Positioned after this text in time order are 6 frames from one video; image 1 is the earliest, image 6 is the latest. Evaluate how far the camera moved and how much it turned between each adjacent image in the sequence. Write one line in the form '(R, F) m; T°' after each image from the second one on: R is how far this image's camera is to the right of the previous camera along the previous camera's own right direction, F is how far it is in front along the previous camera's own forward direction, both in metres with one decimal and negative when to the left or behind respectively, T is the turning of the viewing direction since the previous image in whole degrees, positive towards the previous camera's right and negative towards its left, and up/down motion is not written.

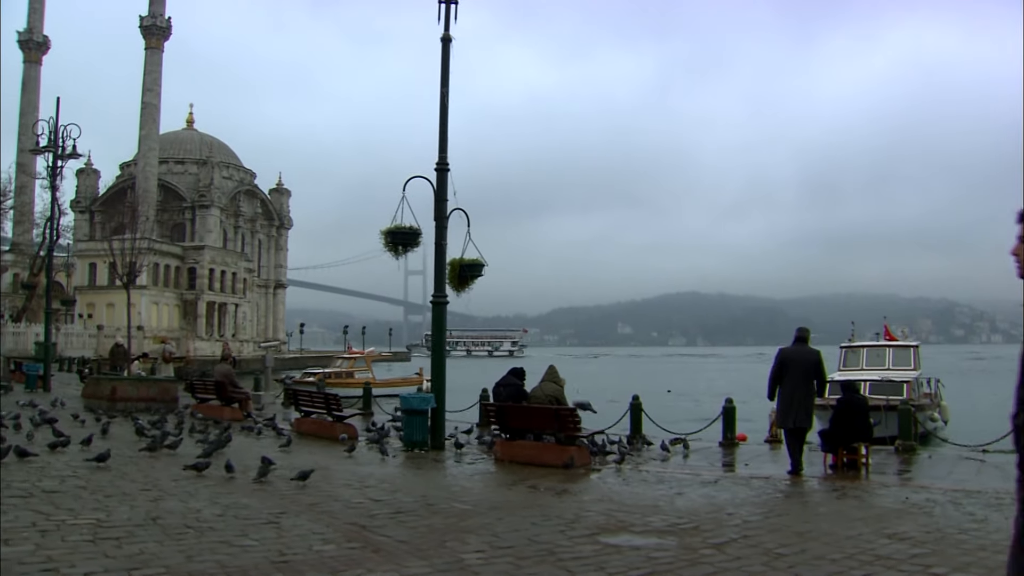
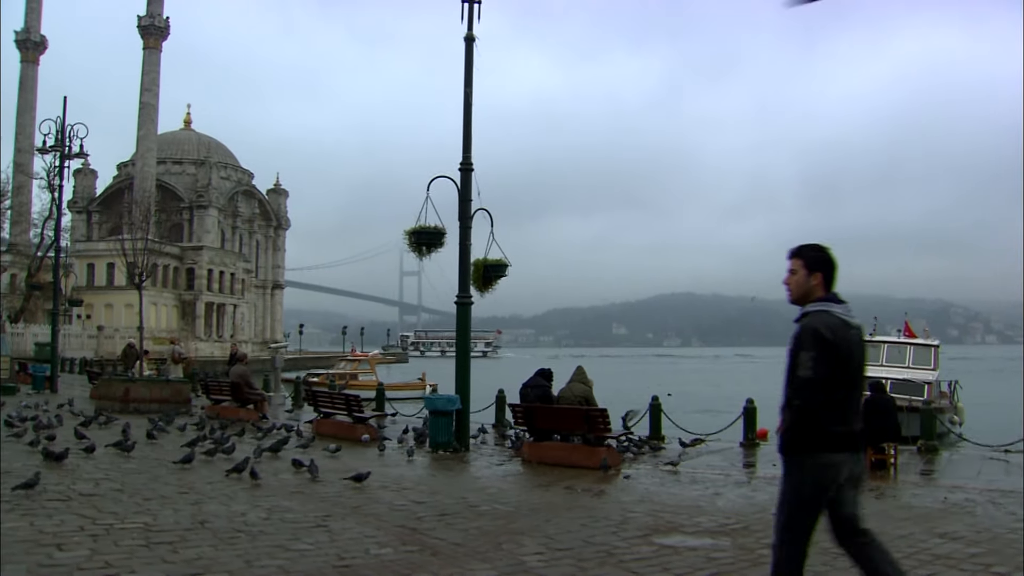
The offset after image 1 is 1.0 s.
(-0.5, +0.1) m; +1°
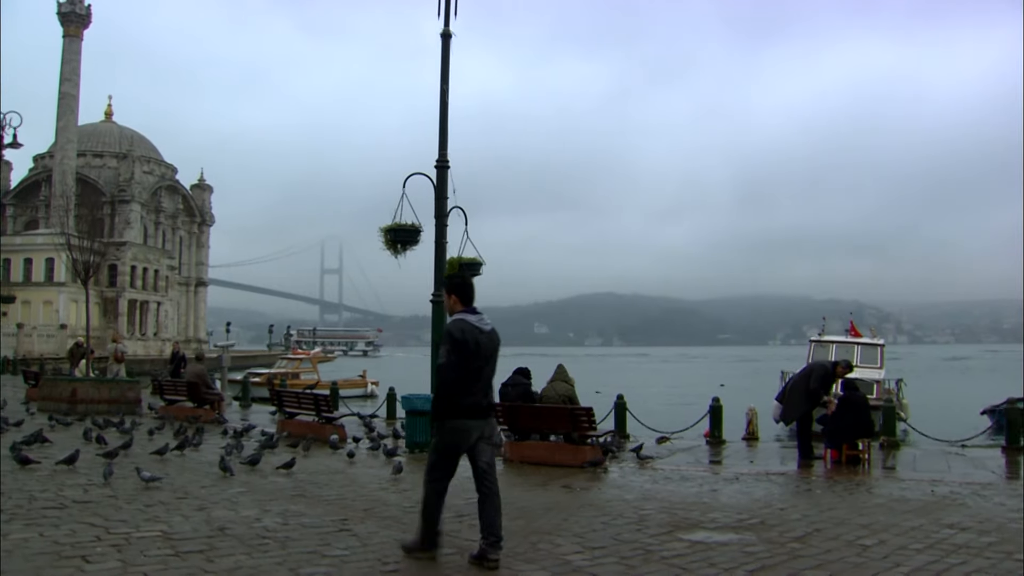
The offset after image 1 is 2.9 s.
(-1.0, +0.1) m; +5°
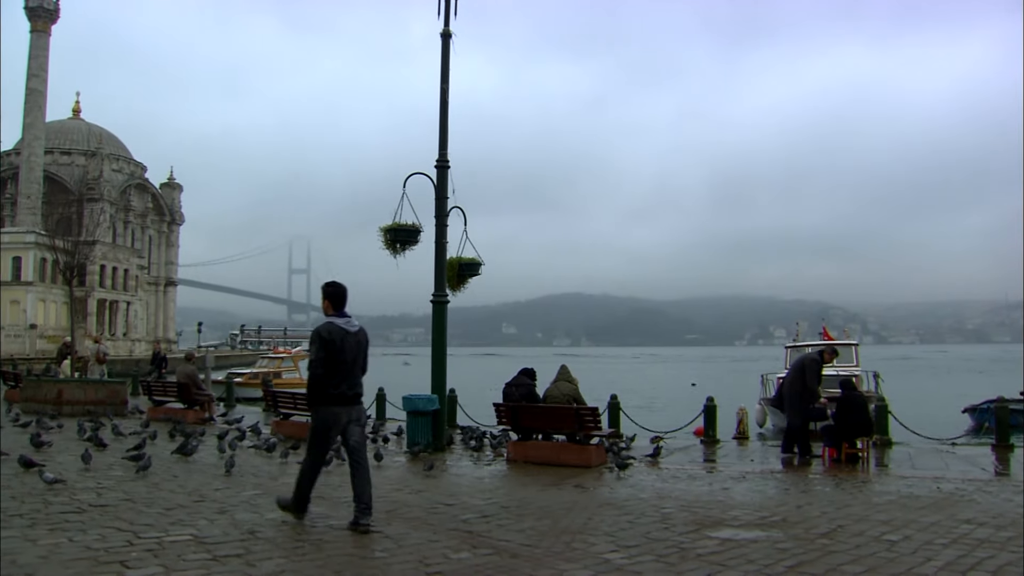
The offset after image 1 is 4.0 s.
(-0.6, 0.0) m; +2°
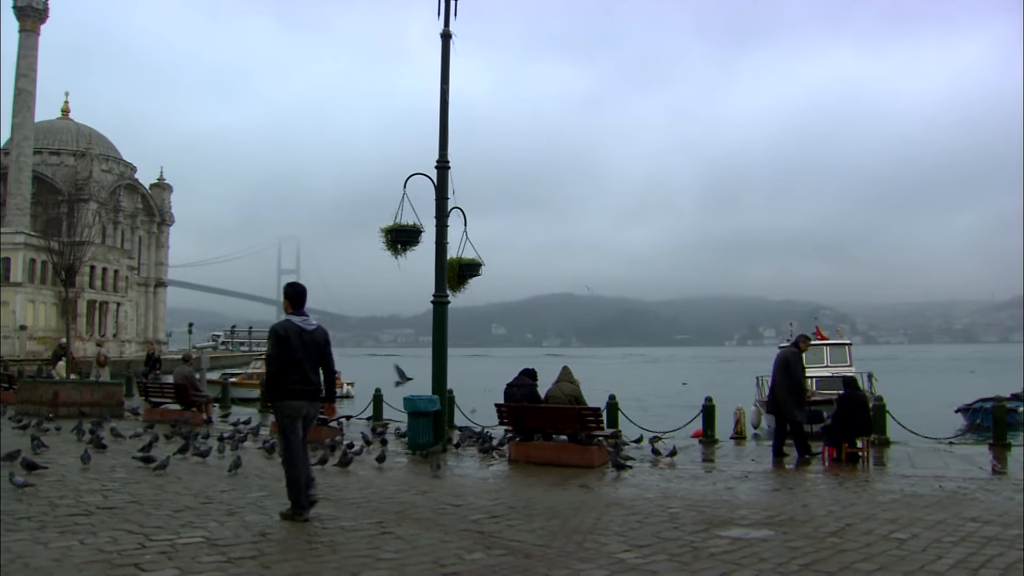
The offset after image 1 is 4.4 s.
(-0.2, 0.0) m; +1°
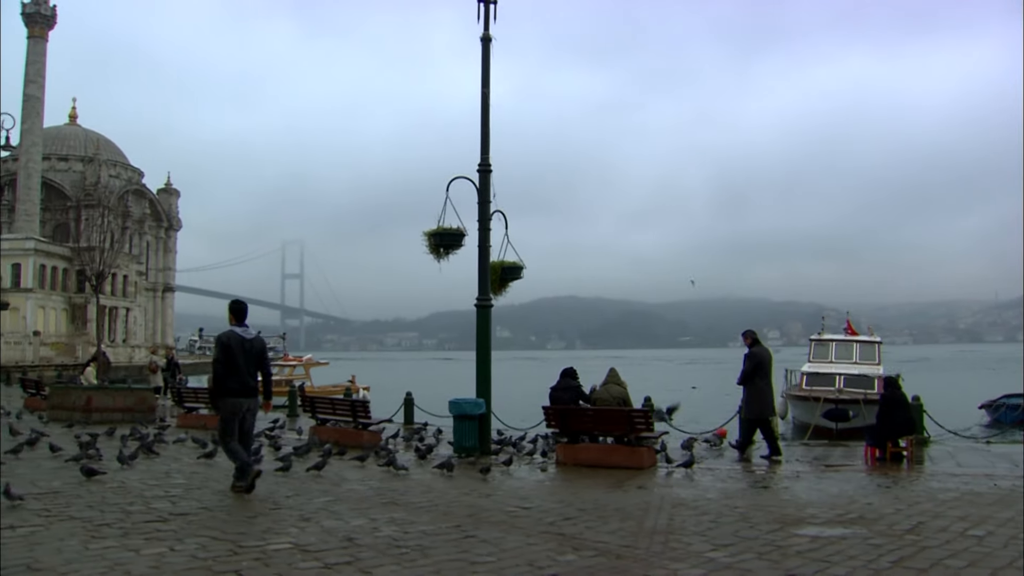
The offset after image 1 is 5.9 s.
(-0.7, -0.1) m; 0°
